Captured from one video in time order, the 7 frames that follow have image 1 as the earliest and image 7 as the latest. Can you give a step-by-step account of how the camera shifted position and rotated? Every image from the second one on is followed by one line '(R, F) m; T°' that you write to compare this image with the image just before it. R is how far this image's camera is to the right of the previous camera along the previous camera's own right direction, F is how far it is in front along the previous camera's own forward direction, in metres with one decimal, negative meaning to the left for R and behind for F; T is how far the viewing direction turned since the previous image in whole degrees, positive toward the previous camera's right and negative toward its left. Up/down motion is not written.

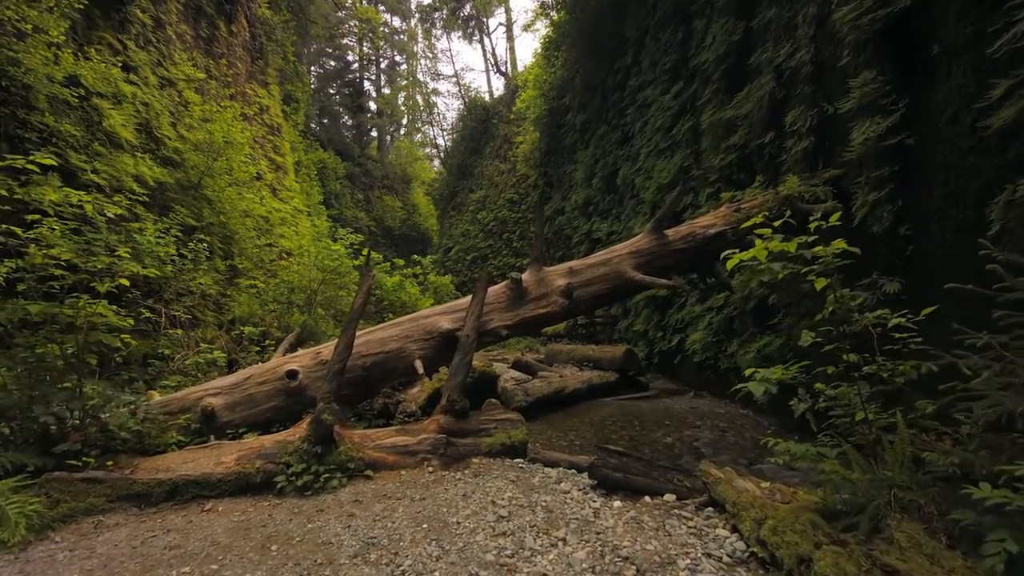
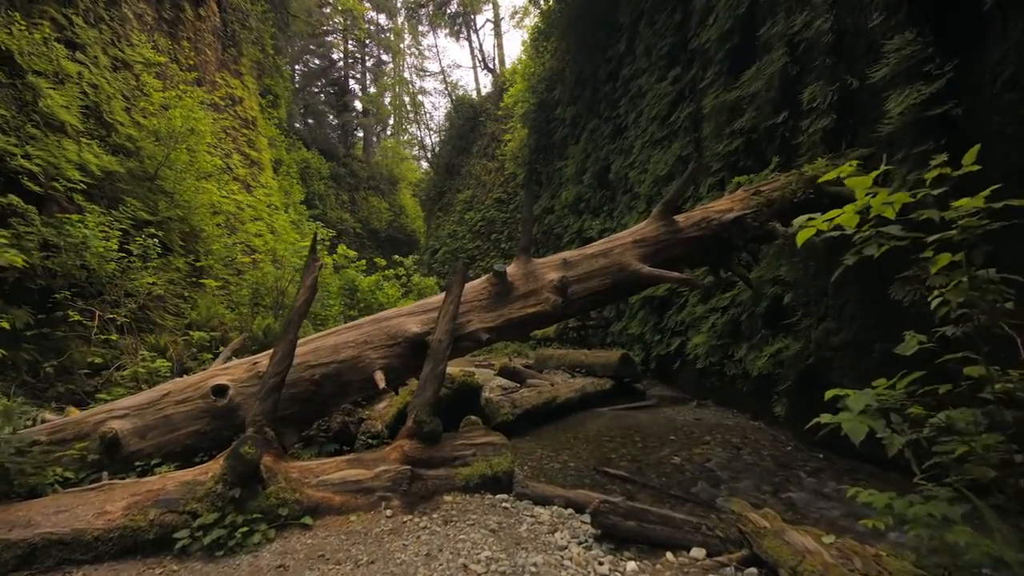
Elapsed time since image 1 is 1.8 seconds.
(0.0, +0.7) m; +1°
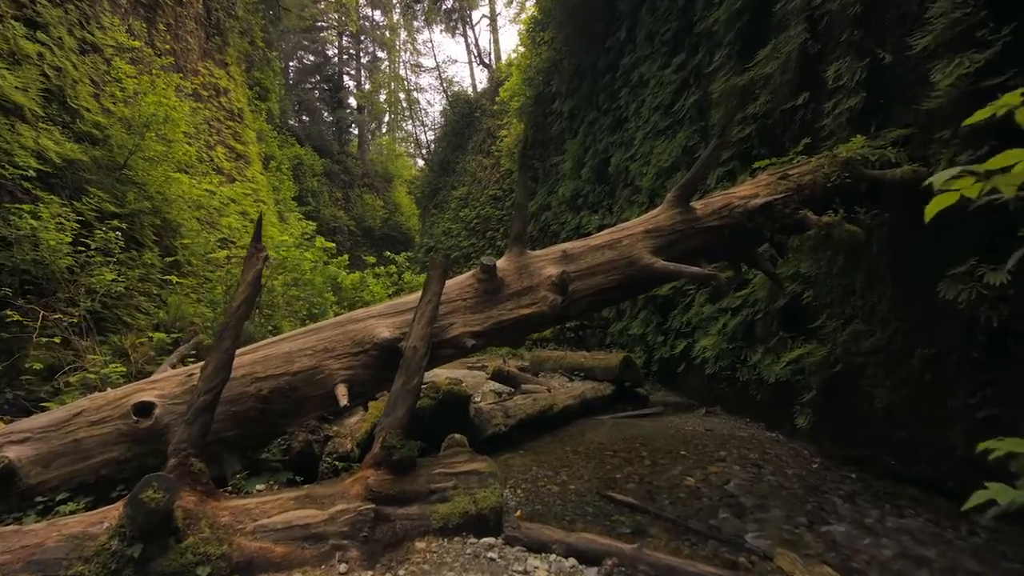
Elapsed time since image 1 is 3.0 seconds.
(0.0, +0.5) m; 0°
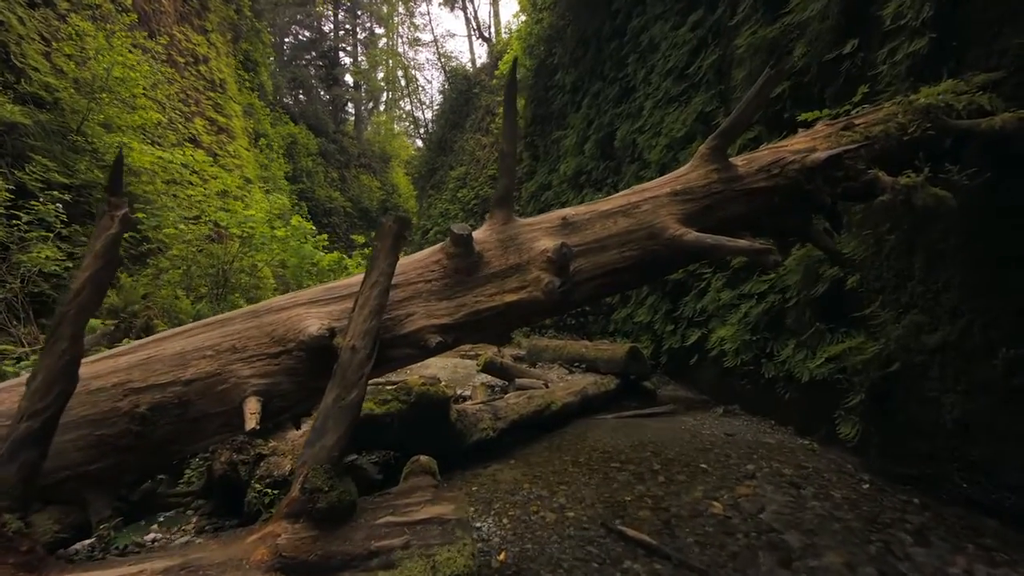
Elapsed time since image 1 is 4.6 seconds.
(+0.1, +0.7) m; 0°
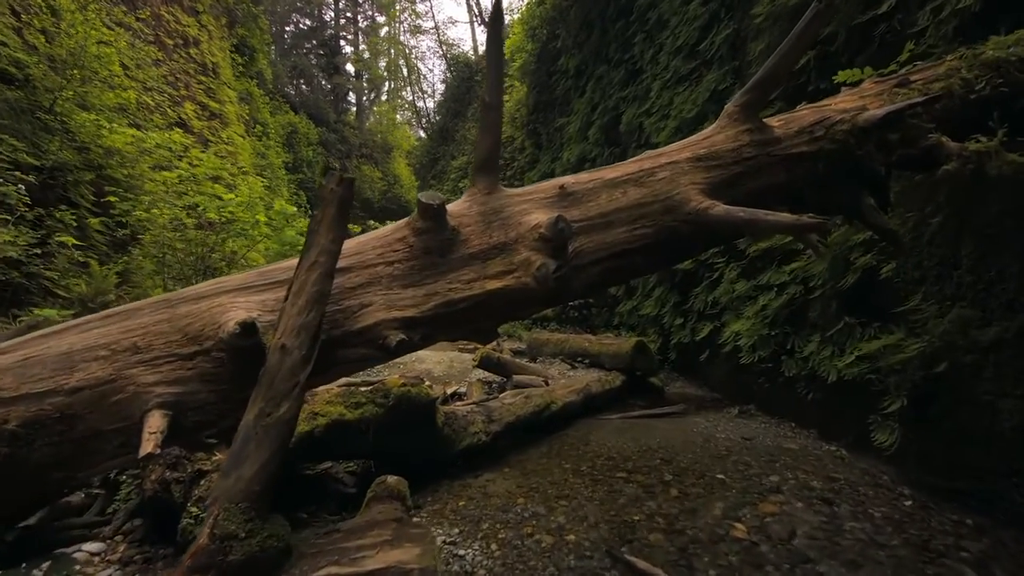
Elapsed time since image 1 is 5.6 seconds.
(+0.1, +0.4) m; 0°
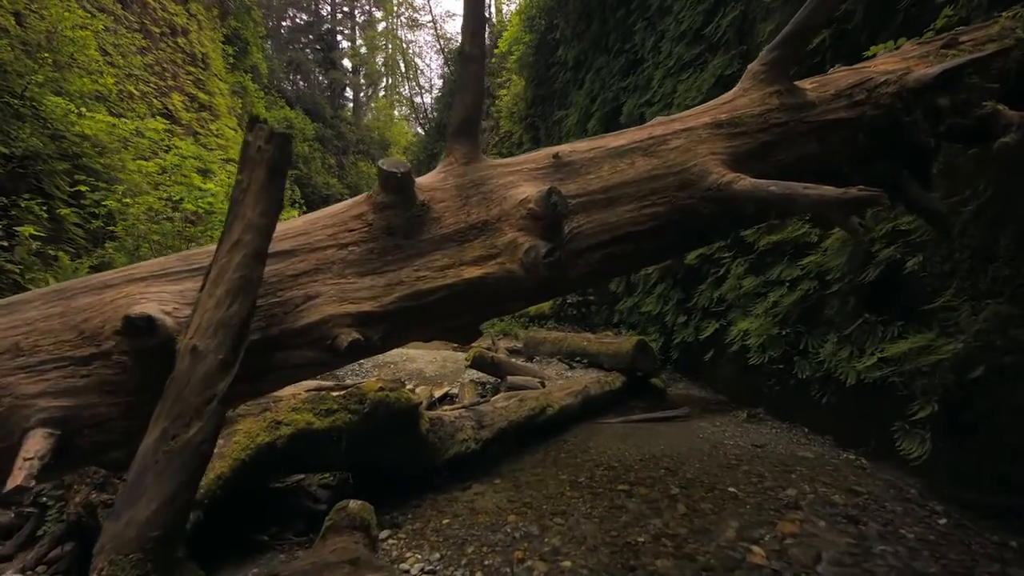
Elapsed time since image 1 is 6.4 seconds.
(0.0, +0.3) m; 0°
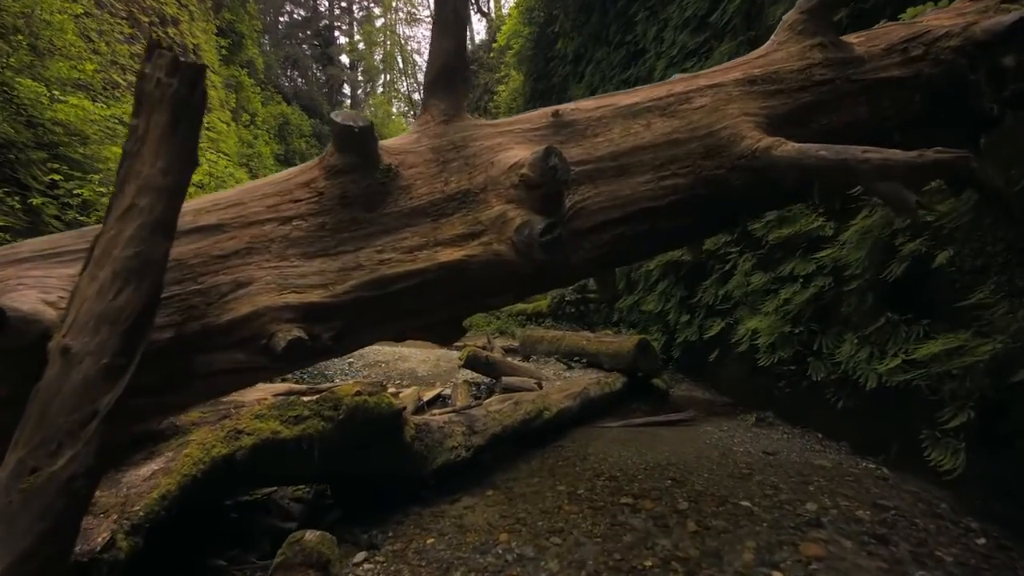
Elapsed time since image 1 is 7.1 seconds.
(0.0, +0.3) m; 0°
